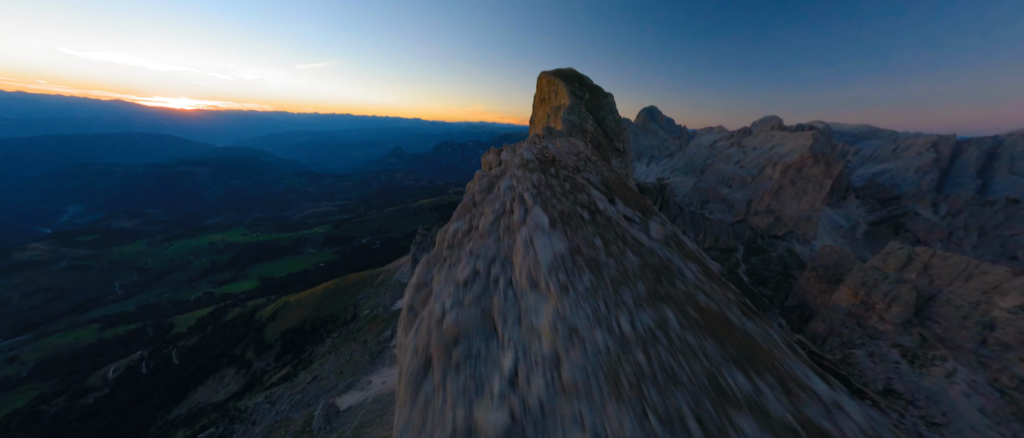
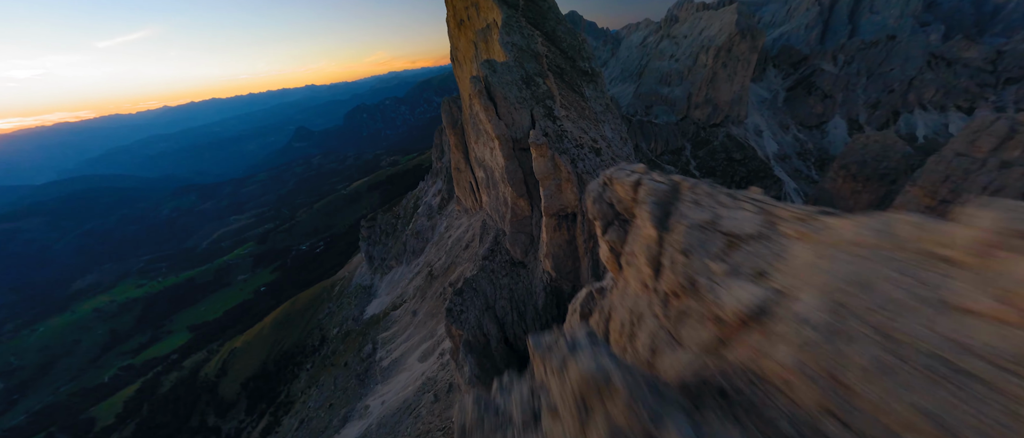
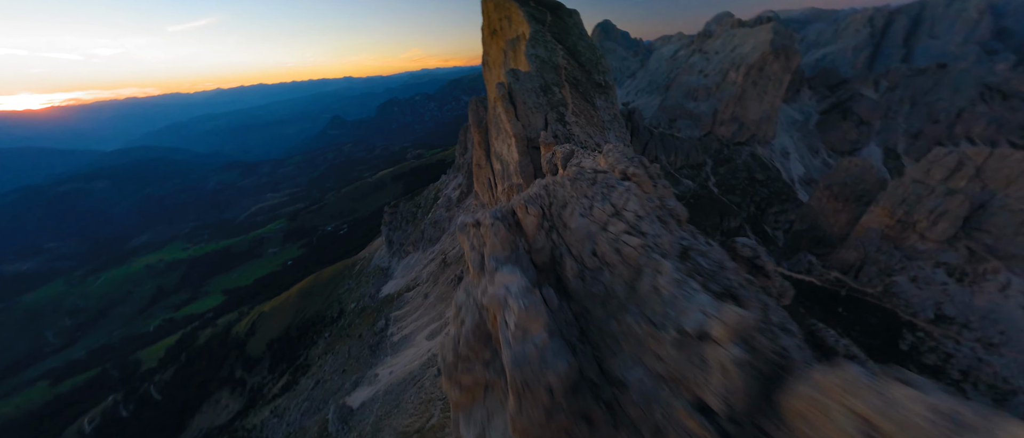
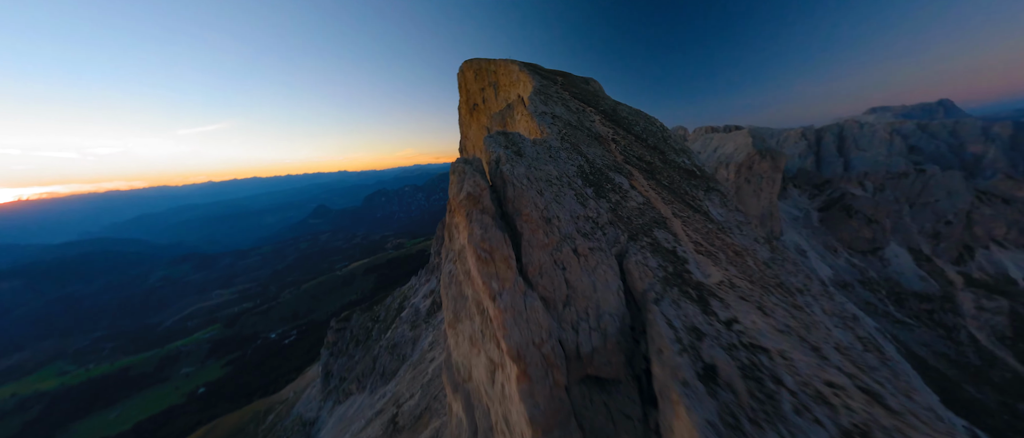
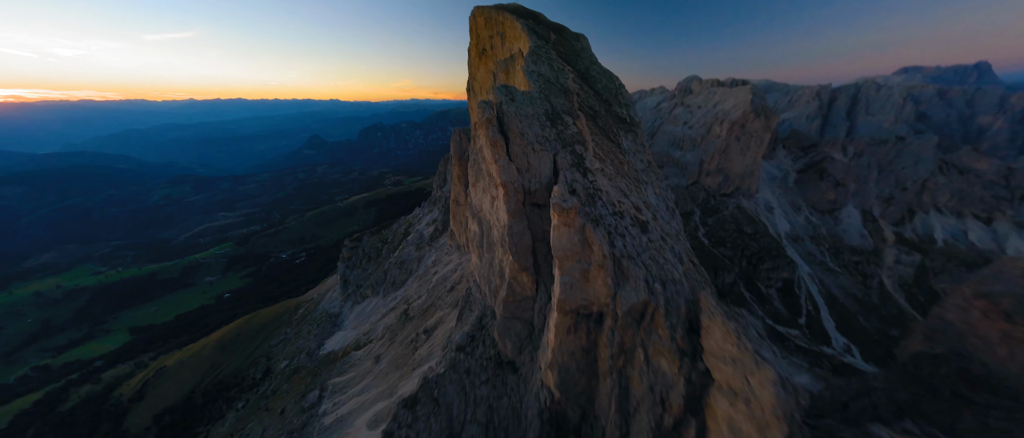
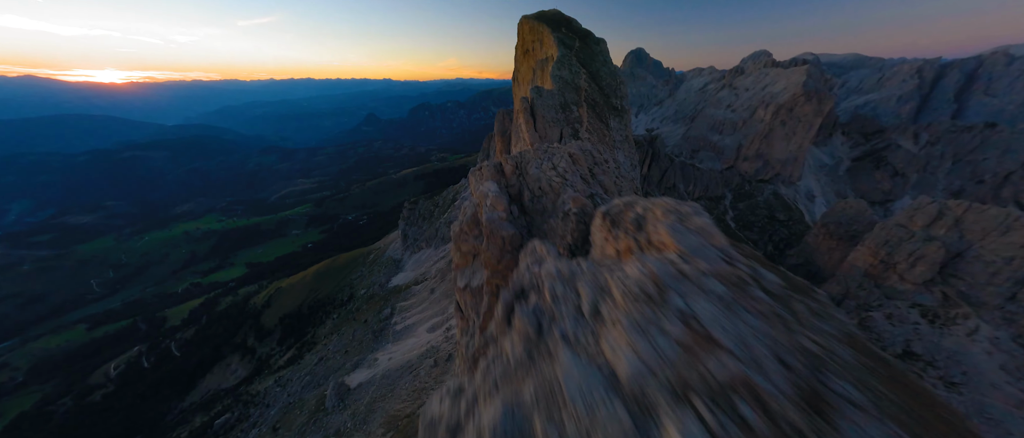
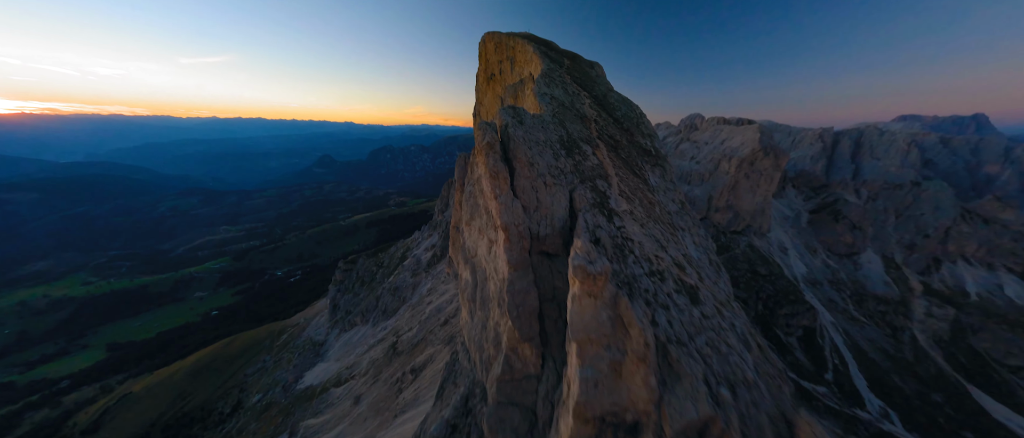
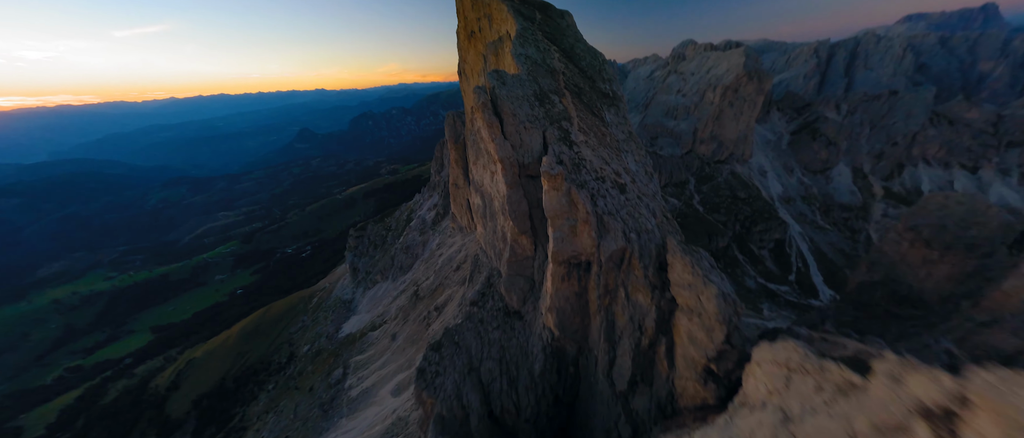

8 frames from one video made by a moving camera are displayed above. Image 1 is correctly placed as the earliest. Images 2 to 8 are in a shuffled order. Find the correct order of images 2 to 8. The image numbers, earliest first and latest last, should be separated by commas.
6, 3, 2, 8, 5, 7, 4
